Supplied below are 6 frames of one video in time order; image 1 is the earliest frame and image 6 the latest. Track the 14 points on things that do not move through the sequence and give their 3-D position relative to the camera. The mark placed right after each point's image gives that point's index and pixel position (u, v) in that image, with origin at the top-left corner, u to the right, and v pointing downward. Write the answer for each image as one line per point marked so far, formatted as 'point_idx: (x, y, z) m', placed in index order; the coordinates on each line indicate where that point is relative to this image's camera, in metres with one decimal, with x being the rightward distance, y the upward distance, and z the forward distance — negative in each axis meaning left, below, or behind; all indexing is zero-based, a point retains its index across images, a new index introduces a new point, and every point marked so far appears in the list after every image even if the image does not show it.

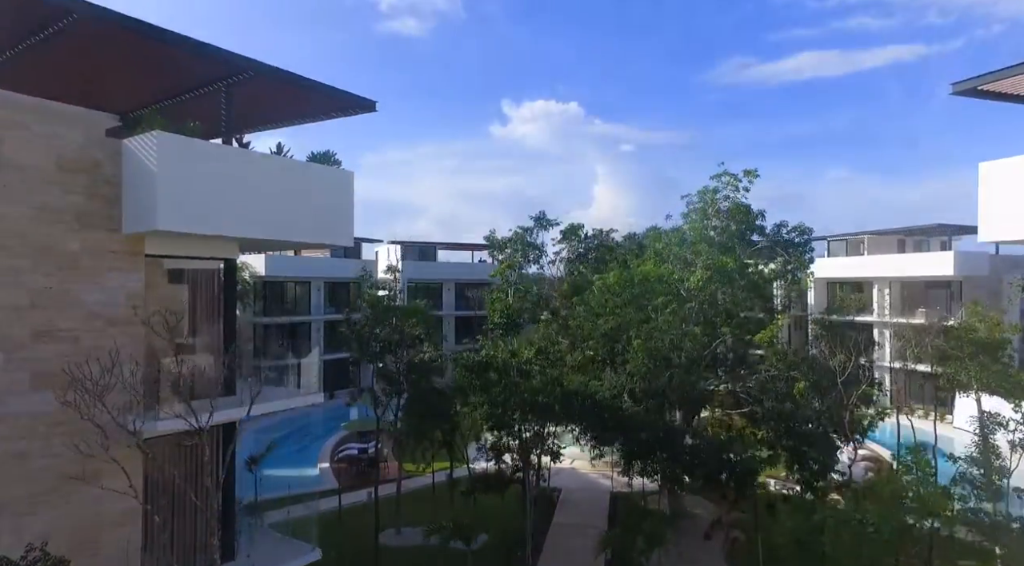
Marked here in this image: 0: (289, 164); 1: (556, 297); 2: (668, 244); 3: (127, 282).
0: (-3.5, +1.8, +11.0) m
1: (+1.4, -0.6, +19.3) m
2: (+4.0, +0.9, +17.8) m
3: (-5.4, 0.0, +9.8) m
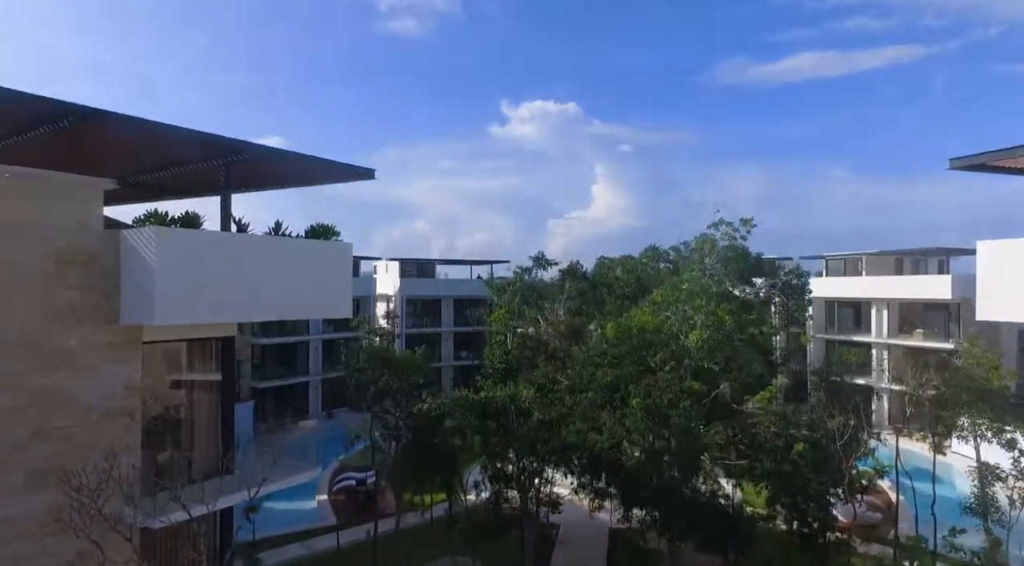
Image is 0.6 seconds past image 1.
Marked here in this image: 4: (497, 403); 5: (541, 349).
0: (-3.6, +0.6, +10.9) m
1: (+1.4, -1.7, +19.2) m
2: (+4.0, -0.2, +17.7) m
3: (-5.4, -1.3, +9.7) m
4: (-0.4, -2.4, +17.5) m
5: (+0.8, -1.8, +18.1) m
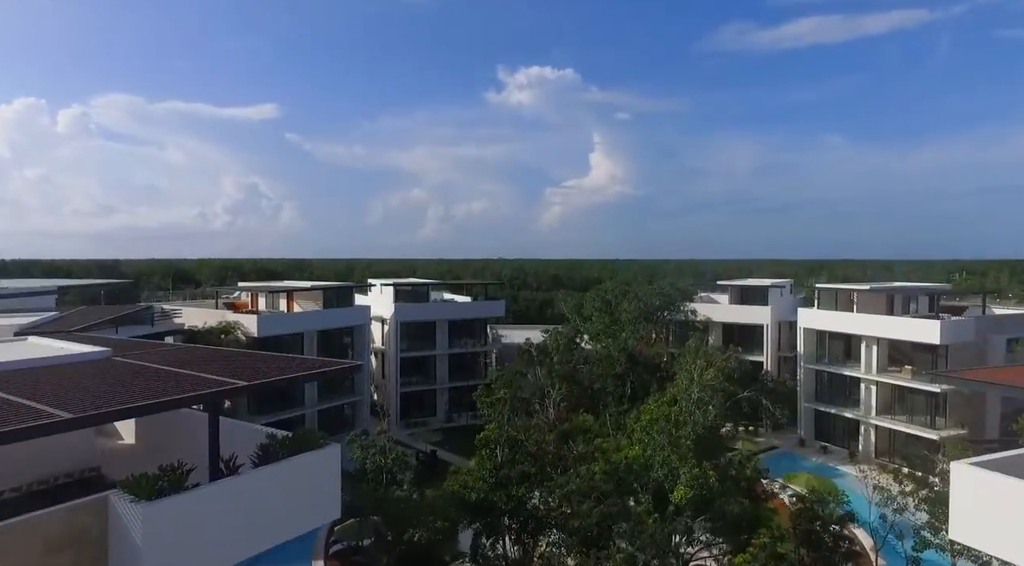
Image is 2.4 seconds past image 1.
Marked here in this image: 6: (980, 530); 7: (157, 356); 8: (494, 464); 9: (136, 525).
0: (-3.8, -3.0, +11.0) m
1: (+1.1, -4.4, +19.5) m
2: (+3.7, -3.1, +17.9) m
3: (-5.7, -5.0, +10.0) m
4: (-0.6, -5.3, +17.9) m
5: (+0.6, -4.6, +18.4) m
6: (+7.3, -3.9, +10.8) m
7: (-7.1, -1.5, +13.9) m
8: (-0.5, -4.7, +18.1) m
9: (-5.1, -3.3, +9.5) m
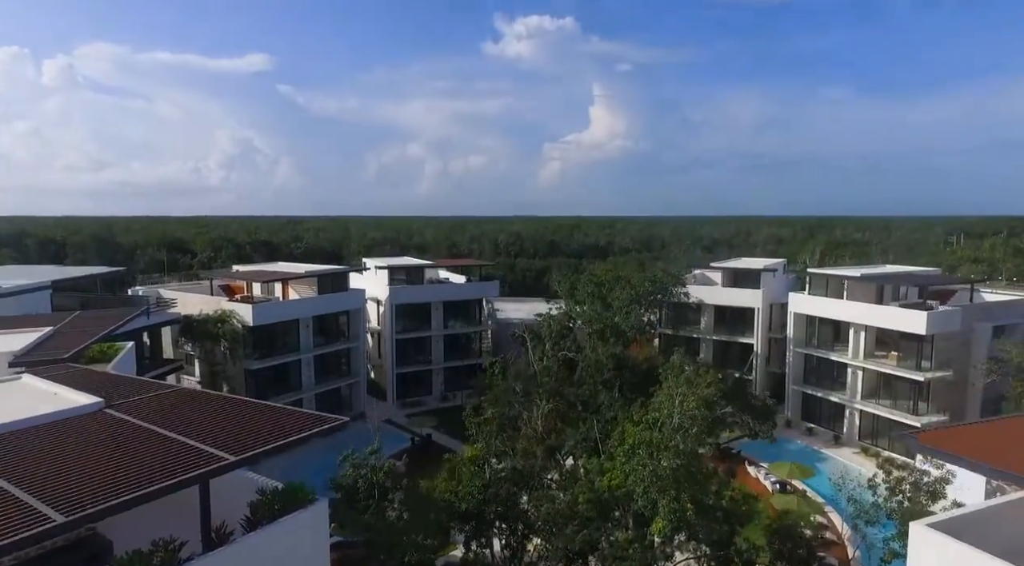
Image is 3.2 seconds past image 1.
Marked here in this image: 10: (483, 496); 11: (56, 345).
0: (-4.2, -4.3, +11.5) m
1: (+0.8, -4.9, +20.1) m
2: (+3.4, -3.7, +18.4) m
3: (-6.1, -6.4, +10.8) m
4: (-1.0, -5.9, +18.6) m
5: (+0.2, -5.2, +19.1) m
6: (+7.0, -5.2, +11.4) m
7: (-7.4, -2.5, +14.3) m
8: (-0.8, -5.3, +18.8) m
9: (-5.5, -4.7, +10.0) m
10: (-0.7, -5.7, +18.6) m
11: (-12.9, -1.8, +19.7) m
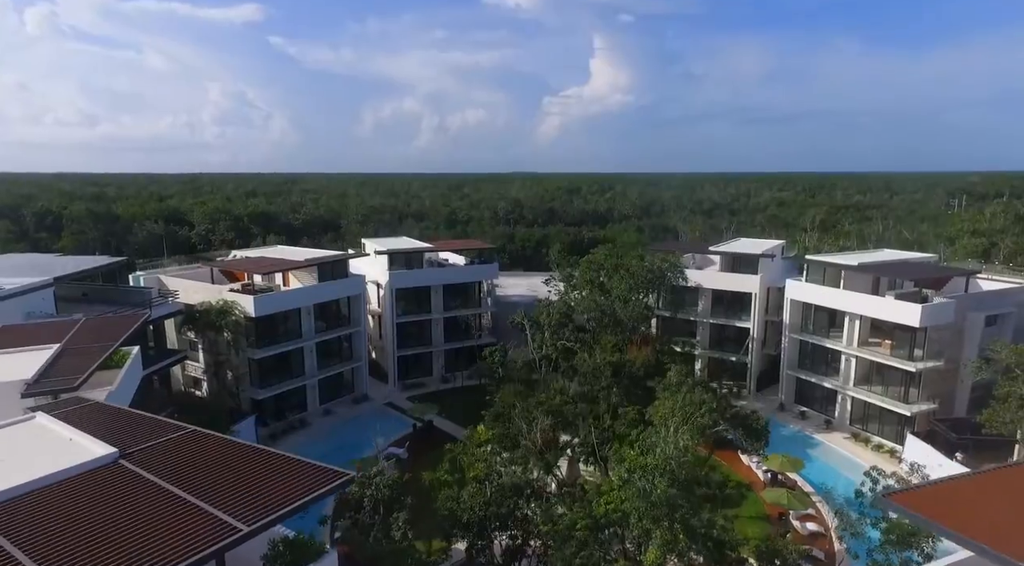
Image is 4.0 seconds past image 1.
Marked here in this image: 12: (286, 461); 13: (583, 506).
0: (-4.1, -5.7, +12.2) m
1: (+0.8, -5.4, +20.8) m
2: (+3.4, -4.4, +19.0) m
3: (-6.0, -7.8, +11.6) m
4: (-1.0, -6.6, +19.3) m
5: (+0.2, -5.8, +19.8) m
6: (+7.0, -6.5, +12.1) m
7: (-7.4, -3.7, +14.7) m
8: (-0.8, -6.0, +19.5) m
9: (-5.5, -6.2, +10.7) m
10: (-0.7, -6.4, +19.4) m
11: (-12.9, -2.4, +20.1) m
12: (-4.9, -3.9, +15.1) m
13: (+1.9, -6.1, +19.1) m
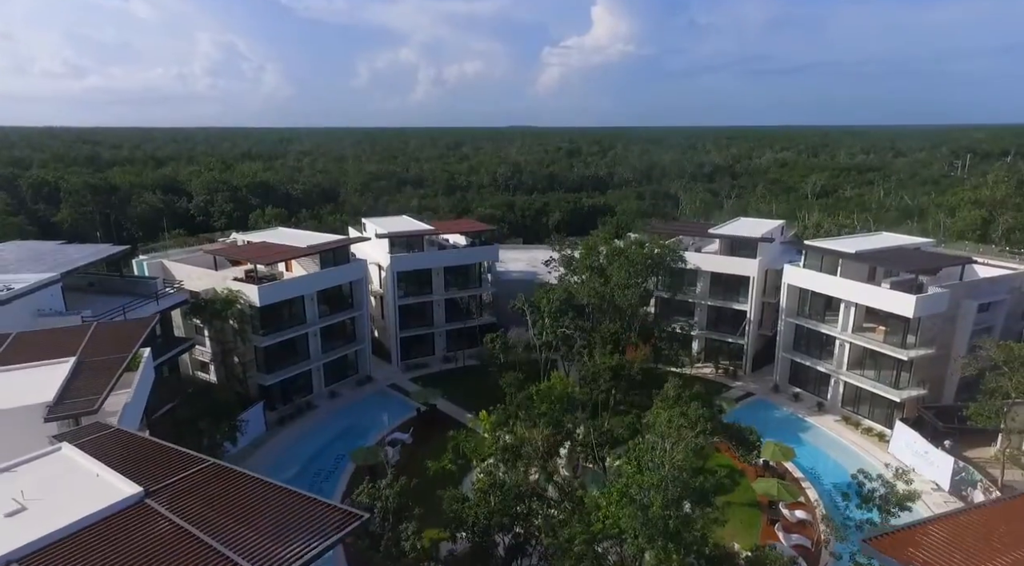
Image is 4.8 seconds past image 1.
0: (-4.1, -7.0, +13.1) m
1: (+0.8, -5.9, +21.6) m
2: (+3.4, -5.1, +19.7) m
3: (-5.9, -9.2, +12.7) m
4: (-0.9, -7.2, +20.3) m
5: (+0.3, -6.4, +20.6) m
6: (+7.1, -7.8, +13.1) m
7: (-7.3, -4.7, +15.4) m
8: (-0.7, -6.6, +20.4) m
9: (-5.4, -7.7, +11.7) m
10: (-0.7, -7.0, +20.3) m
11: (-12.8, -3.0, +20.6) m
12: (-4.8, -4.9, +15.8) m
13: (+2.0, -6.7, +20.0) m
